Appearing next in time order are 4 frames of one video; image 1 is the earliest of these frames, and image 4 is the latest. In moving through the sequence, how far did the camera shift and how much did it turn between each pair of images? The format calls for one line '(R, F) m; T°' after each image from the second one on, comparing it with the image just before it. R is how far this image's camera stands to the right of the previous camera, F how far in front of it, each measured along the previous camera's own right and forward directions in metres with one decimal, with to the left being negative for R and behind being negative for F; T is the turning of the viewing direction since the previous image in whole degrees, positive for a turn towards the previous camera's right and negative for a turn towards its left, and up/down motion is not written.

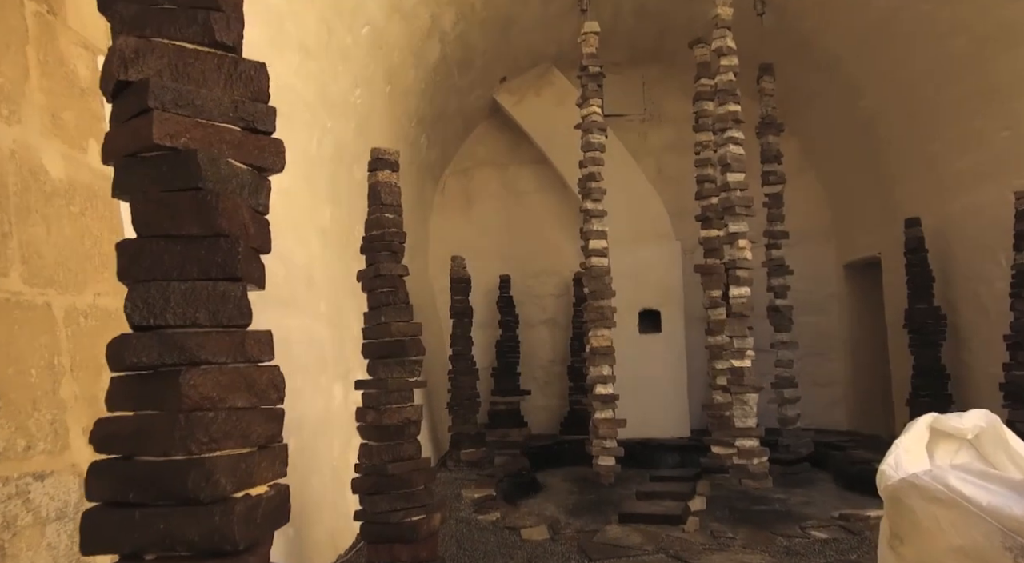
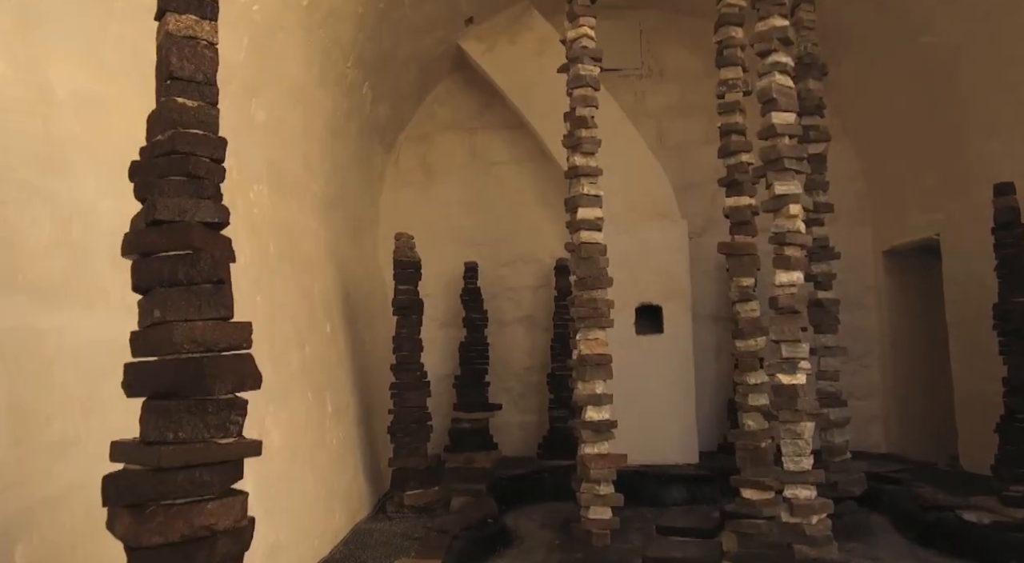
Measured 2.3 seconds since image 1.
(+0.1, +1.1) m; +2°
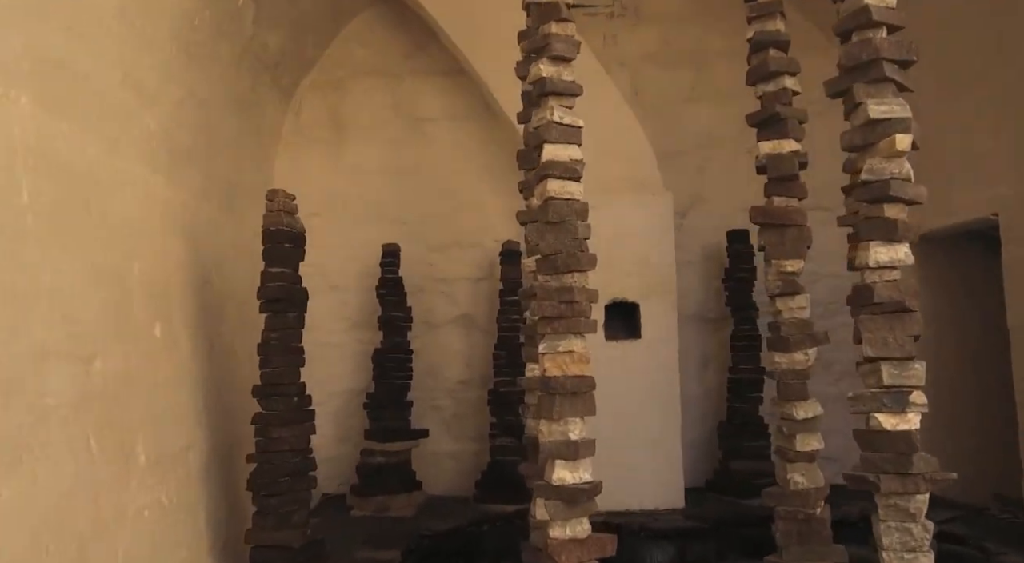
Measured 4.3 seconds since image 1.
(0.0, +1.1) m; +5°
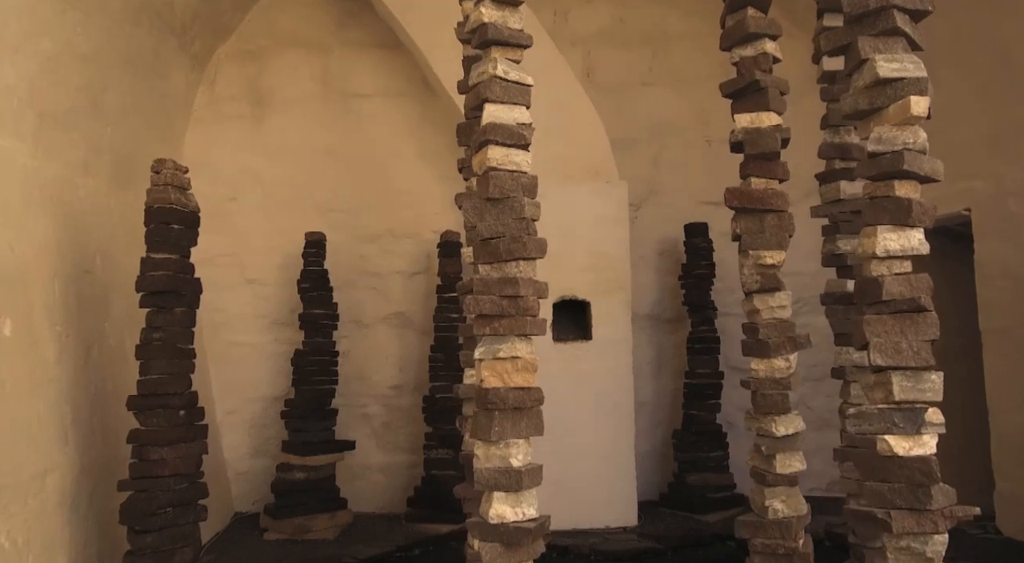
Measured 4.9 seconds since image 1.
(0.0, +0.3) m; +5°
